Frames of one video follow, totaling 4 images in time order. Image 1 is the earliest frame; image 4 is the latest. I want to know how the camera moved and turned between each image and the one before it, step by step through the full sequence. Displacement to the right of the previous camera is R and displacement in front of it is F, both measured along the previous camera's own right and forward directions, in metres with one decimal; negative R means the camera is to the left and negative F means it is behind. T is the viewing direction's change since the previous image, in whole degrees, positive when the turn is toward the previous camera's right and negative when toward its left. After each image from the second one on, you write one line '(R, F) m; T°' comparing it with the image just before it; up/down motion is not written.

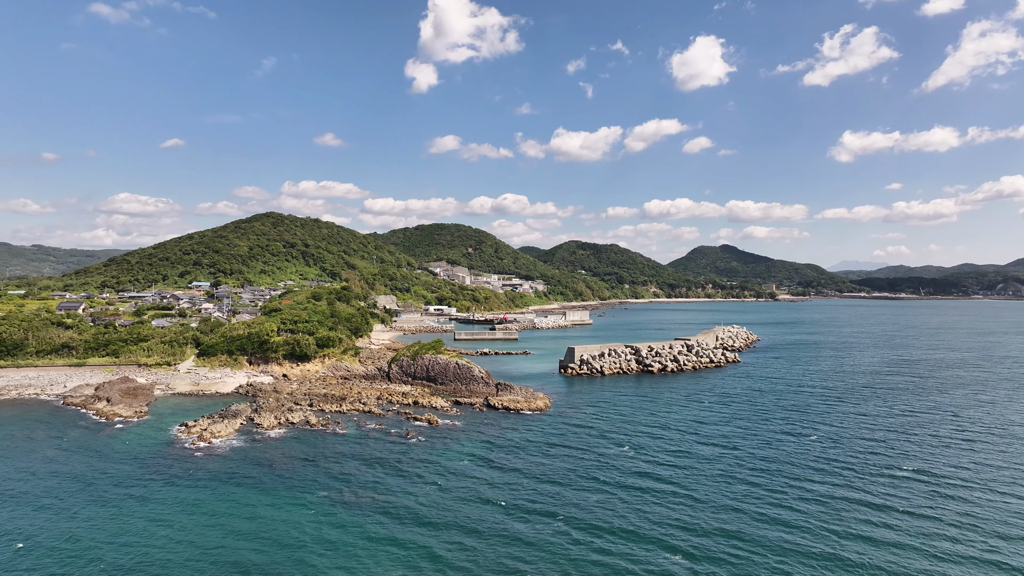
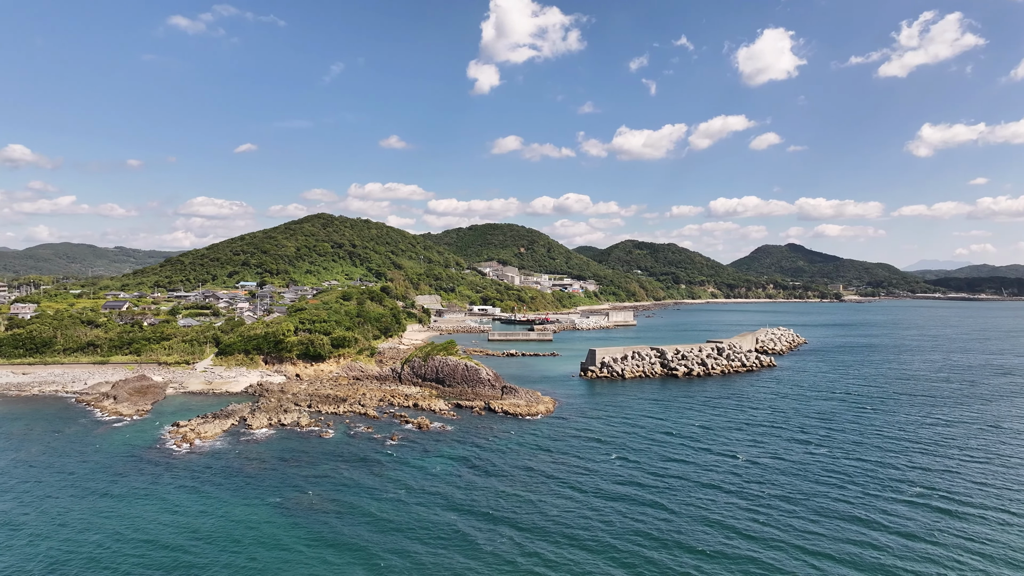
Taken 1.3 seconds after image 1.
(+3.6, +1.3) m; -5°
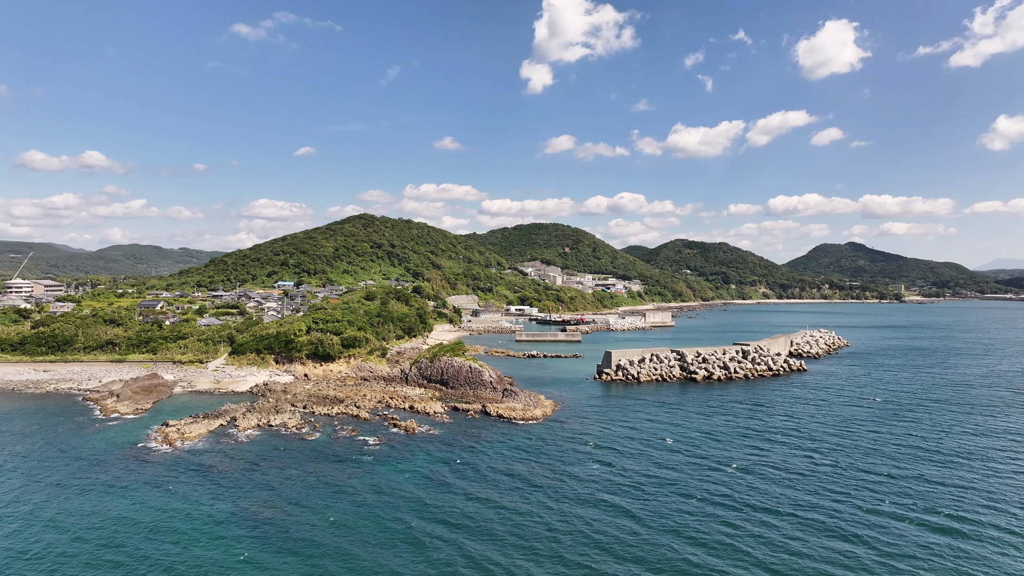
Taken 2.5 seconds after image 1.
(+3.2, +1.3) m; -4°
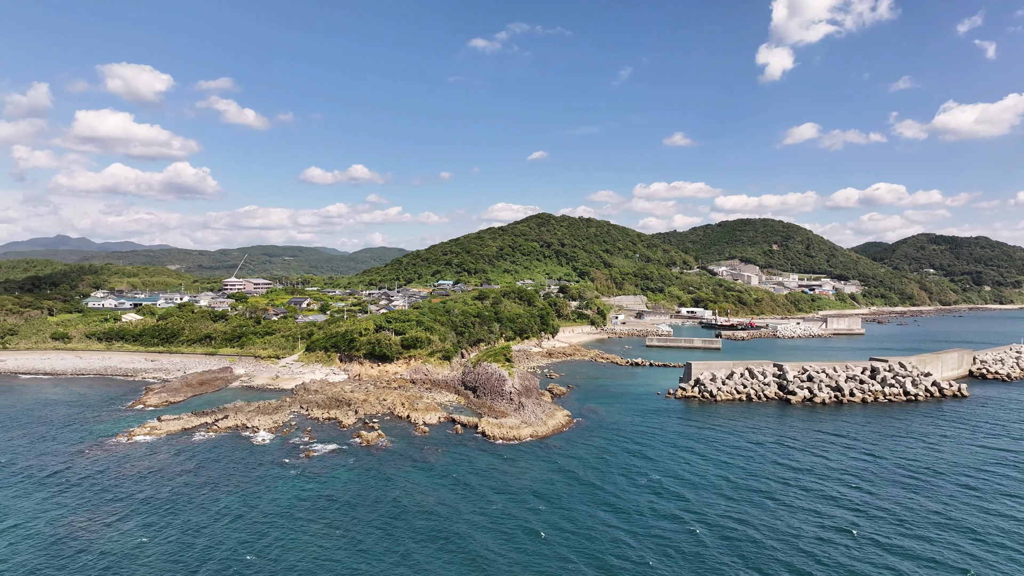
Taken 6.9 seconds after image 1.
(+11.6, +6.4) m; -19°
